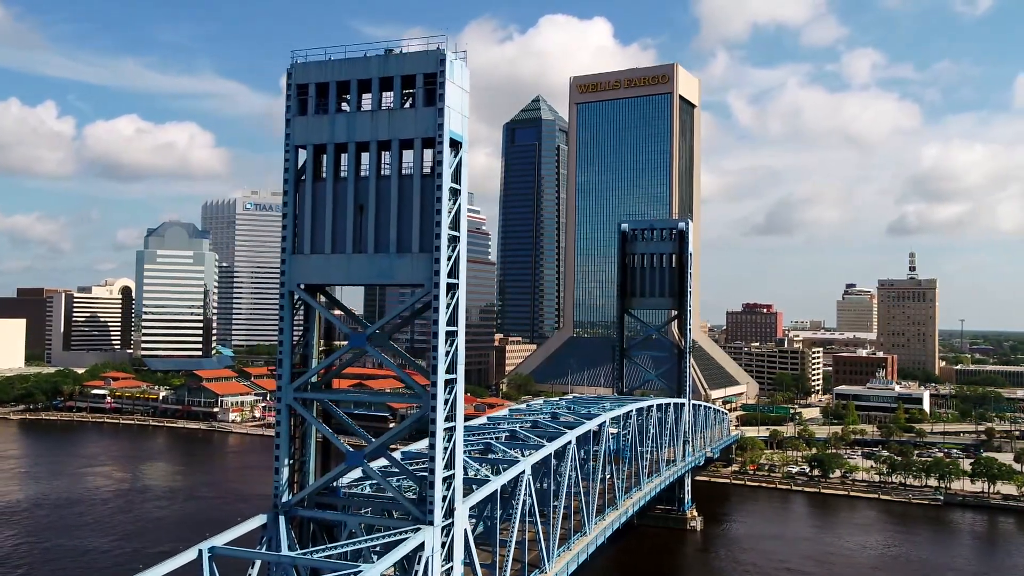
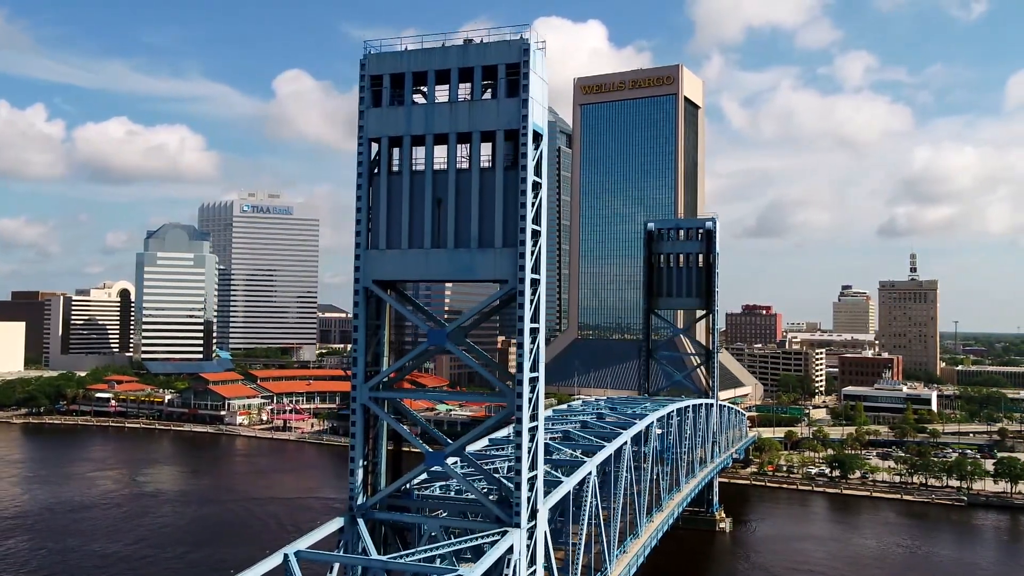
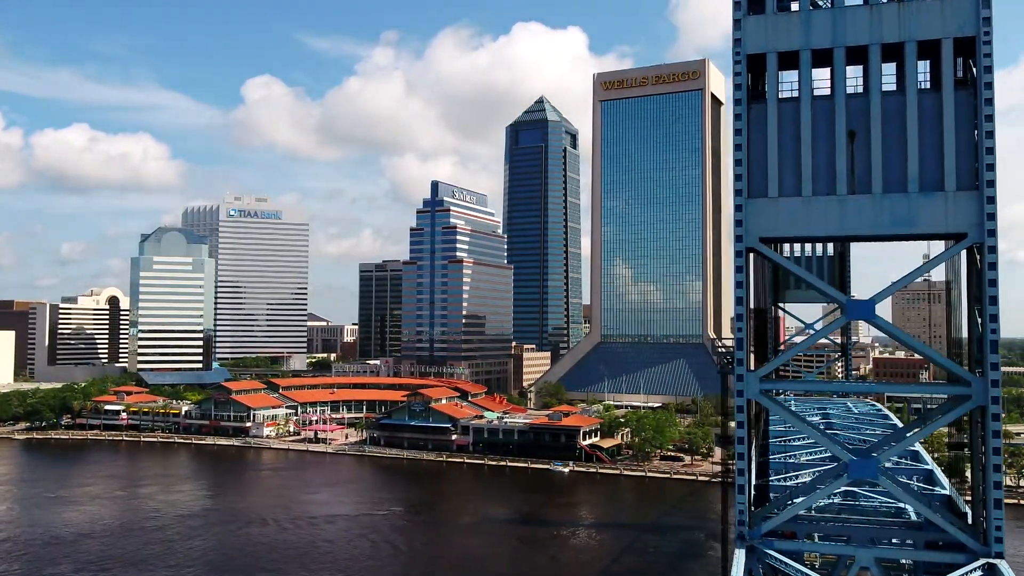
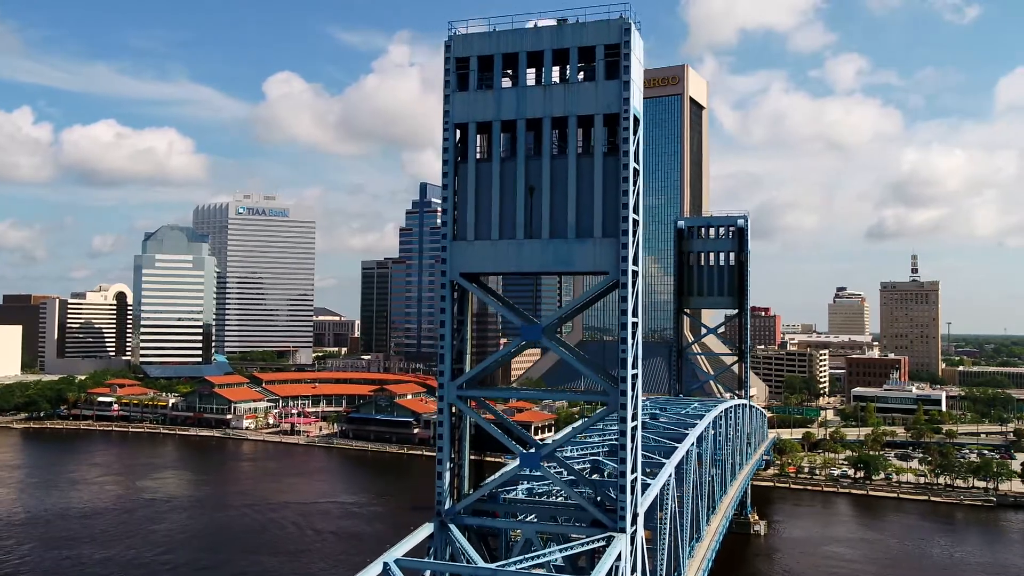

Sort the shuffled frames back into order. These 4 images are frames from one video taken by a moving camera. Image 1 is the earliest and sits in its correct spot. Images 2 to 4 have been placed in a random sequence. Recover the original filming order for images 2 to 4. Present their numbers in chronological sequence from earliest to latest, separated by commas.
2, 4, 3
